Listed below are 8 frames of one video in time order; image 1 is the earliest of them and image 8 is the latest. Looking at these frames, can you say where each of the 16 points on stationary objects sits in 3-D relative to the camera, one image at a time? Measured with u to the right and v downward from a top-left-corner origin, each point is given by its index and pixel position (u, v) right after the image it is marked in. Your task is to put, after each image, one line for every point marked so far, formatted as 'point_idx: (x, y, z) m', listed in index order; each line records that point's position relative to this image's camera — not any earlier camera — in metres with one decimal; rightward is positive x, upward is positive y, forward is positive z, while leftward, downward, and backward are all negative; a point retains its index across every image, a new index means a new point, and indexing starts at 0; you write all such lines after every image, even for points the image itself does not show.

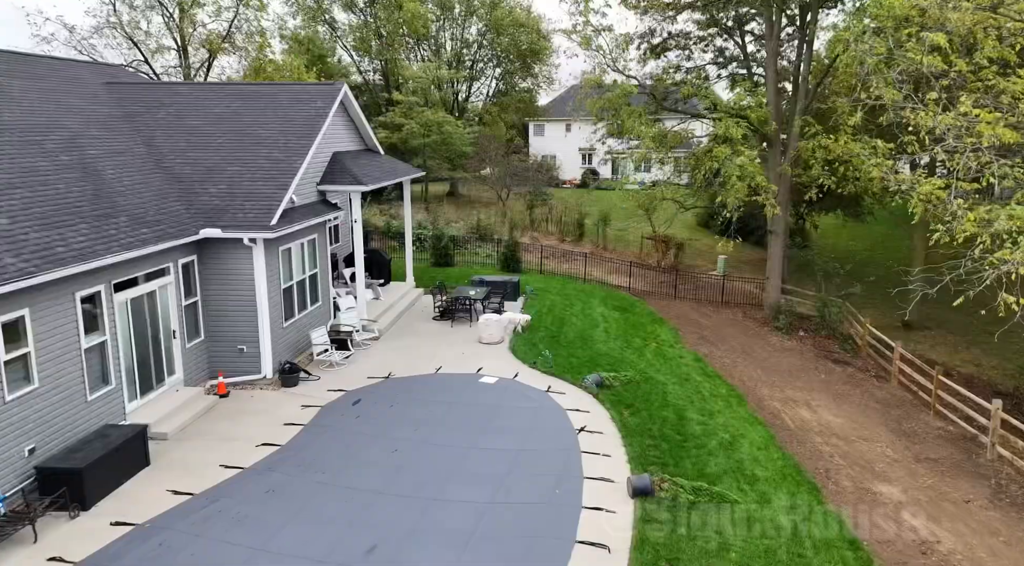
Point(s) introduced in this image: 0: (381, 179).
0: (-3.1, +2.4, +15.4) m
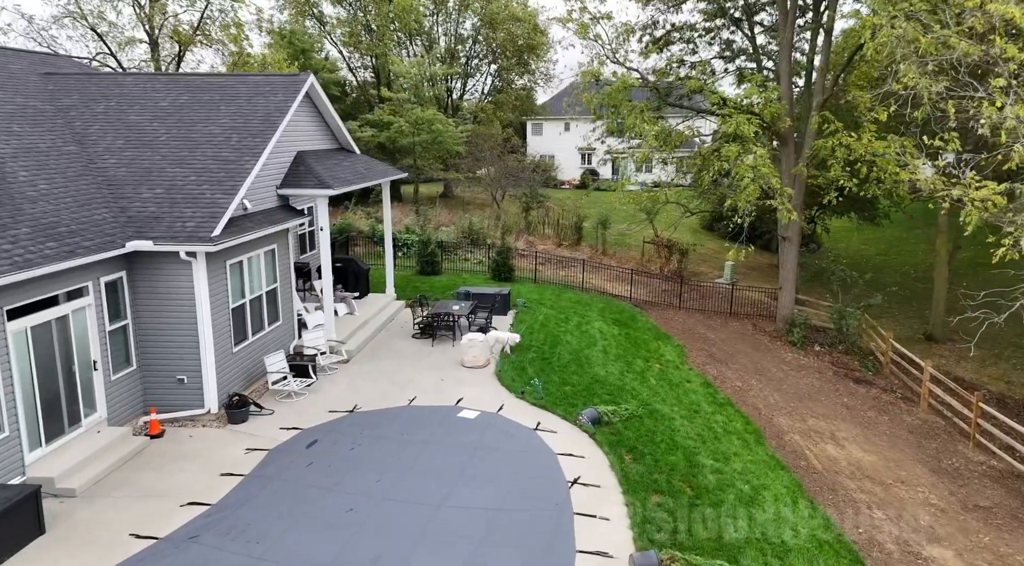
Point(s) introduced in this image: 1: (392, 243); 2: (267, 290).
0: (-3.4, +2.1, +13.8) m
1: (-3.2, +1.0, +17.4) m
2: (-4.6, -0.2, +12.2) m
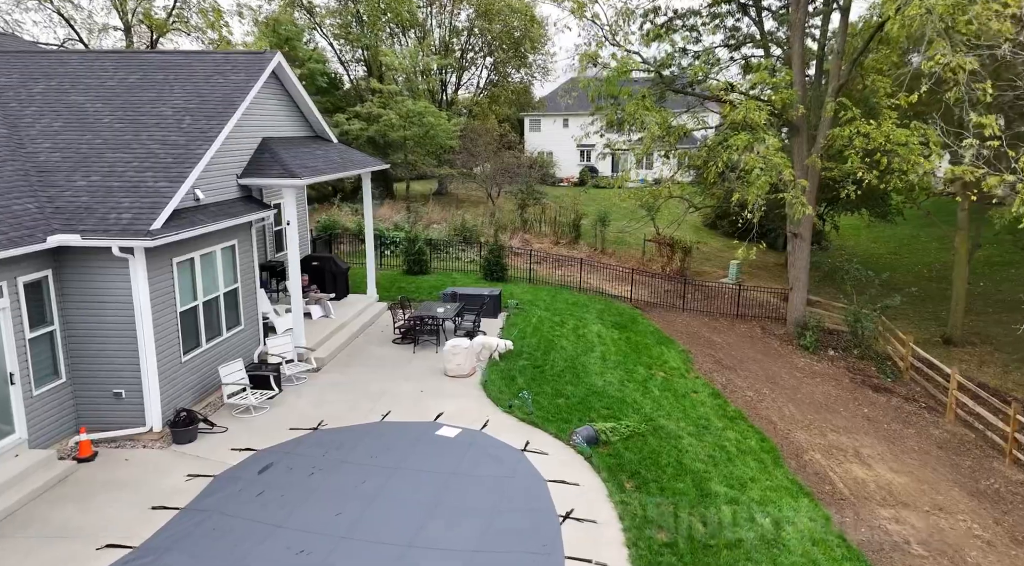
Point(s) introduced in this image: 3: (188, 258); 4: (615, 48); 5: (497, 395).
0: (-3.6, +2.1, +12.5) m
1: (-3.4, +1.0, +16.1) m
2: (-4.8, -0.2, +10.9) m
3: (-4.9, +0.4, +9.9) m
4: (+3.0, +6.8, +18.7) m
5: (-0.3, -1.9, +10.8) m
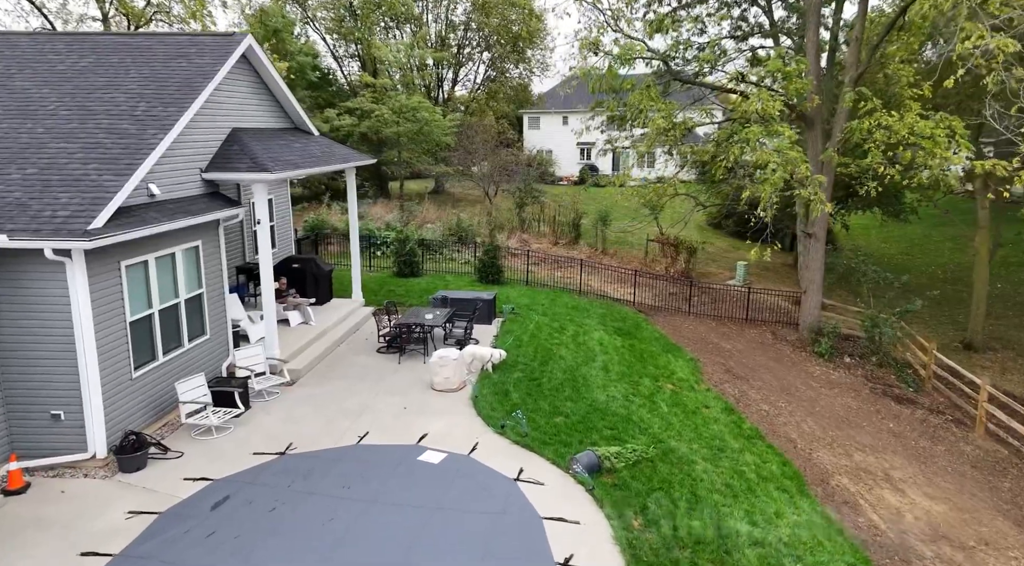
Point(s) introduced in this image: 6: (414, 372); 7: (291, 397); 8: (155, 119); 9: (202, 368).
0: (-3.7, +2.1, +11.4) m
1: (-3.5, +1.0, +15.0) m
2: (-4.9, -0.2, +9.8) m
3: (-5.0, +0.3, +8.8) m
4: (+2.8, +6.7, +17.6) m
5: (-0.4, -1.9, +9.7) m
6: (-1.7, -1.6, +11.5) m
7: (-3.5, -1.8, +10.4) m
8: (-5.0, +2.3, +9.2) m
9: (-4.8, -1.3, +10.2) m
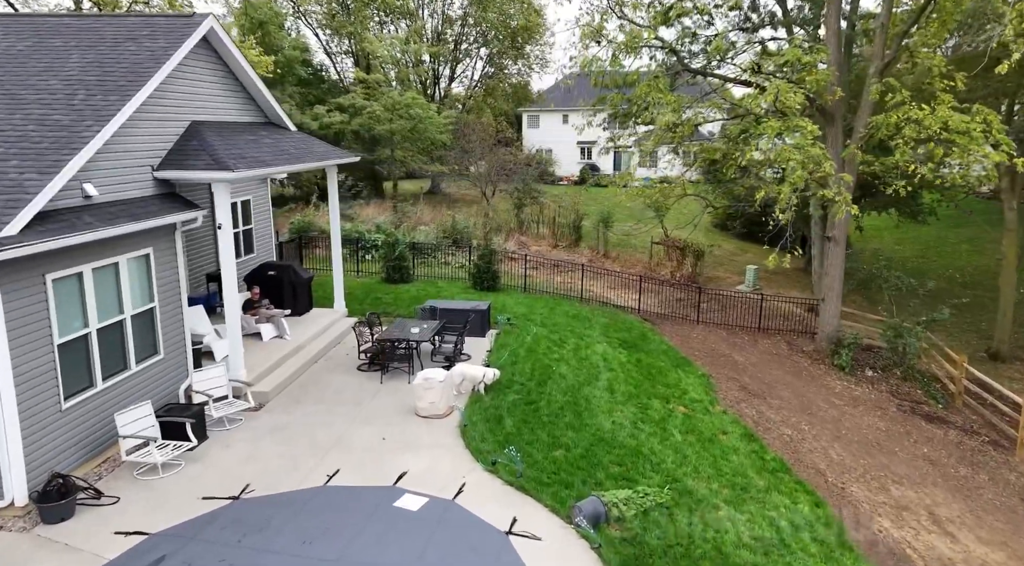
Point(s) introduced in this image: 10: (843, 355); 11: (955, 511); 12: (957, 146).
0: (-3.8, +1.9, +10.2) m
1: (-3.6, +0.8, +13.8) m
2: (-5.0, -0.4, +8.6) m
3: (-5.1, +0.1, +7.6) m
4: (+2.7, +6.5, +16.4) m
5: (-0.4, -2.1, +8.5) m
6: (-1.8, -1.8, +10.3) m
7: (-3.6, -2.0, +9.2) m
8: (-5.1, +2.1, +8.0) m
9: (-4.9, -1.5, +9.0) m
10: (+7.9, -1.7, +15.6) m
11: (+6.3, -3.2, +9.3) m
12: (+9.0, +2.8, +13.2) m
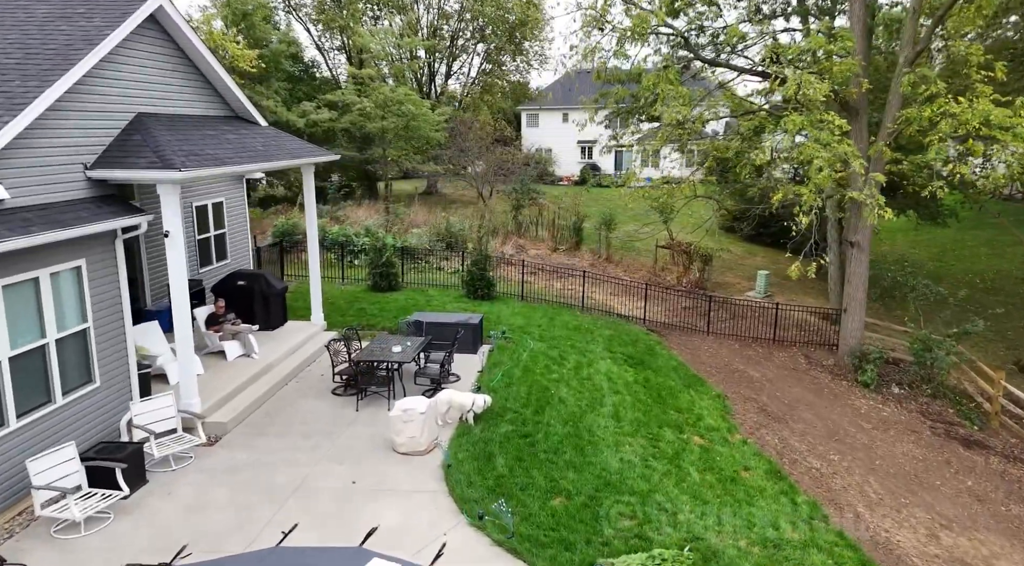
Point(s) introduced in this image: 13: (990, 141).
0: (-3.9, +1.7, +8.9) m
1: (-3.7, +0.6, +12.5) m
2: (-5.1, -0.6, +7.4) m
3: (-5.2, -0.1, +6.4) m
4: (+2.6, +6.3, +15.1) m
5: (-0.5, -2.3, +7.2) m
6: (-1.9, -2.0, +9.0) m
7: (-3.7, -2.2, +7.9) m
8: (-5.2, +1.9, +6.8) m
9: (-5.0, -1.7, +7.7) m
10: (+7.8, -1.9, +14.3) m
11: (+6.2, -3.4, +8.0) m
12: (+8.9, +2.6, +11.9) m
13: (+8.9, +2.6, +12.2) m
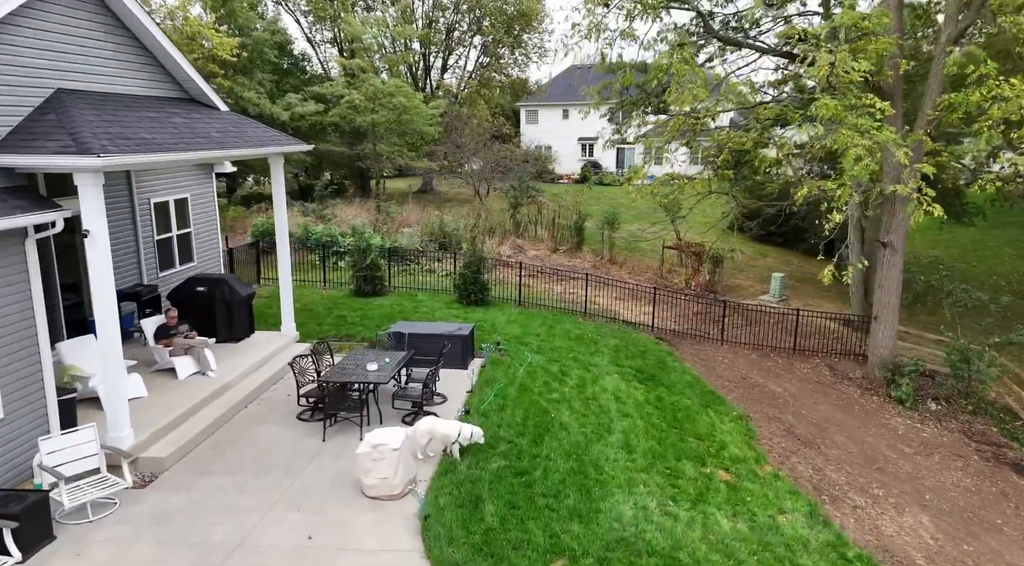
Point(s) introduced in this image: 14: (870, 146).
0: (-4.0, +1.6, +7.5) m
1: (-3.8, +0.5, +11.1) m
2: (-5.2, -0.7, +6.0) m
3: (-5.3, -0.2, +5.0) m
4: (+2.6, +6.2, +13.7) m
5: (-0.6, -2.4, +5.8) m
6: (-2.0, -2.1, +7.6) m
7: (-3.8, -2.3, +6.5) m
8: (-5.3, +1.8, +5.4) m
9: (-5.1, -1.8, +6.3) m
10: (+7.7, -2.0, +12.9) m
11: (+6.1, -3.5, +6.6) m
12: (+8.8, +2.5, +10.5) m
13: (+8.8, +2.5, +10.8) m
14: (+5.6, +2.1, +10.1) m
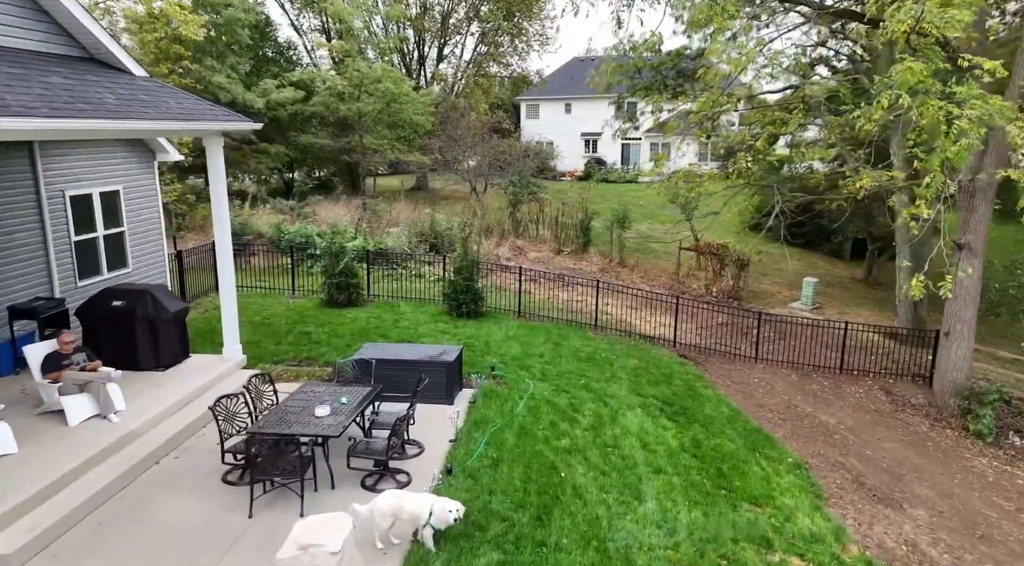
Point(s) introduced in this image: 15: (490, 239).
0: (-4.0, +1.4, +5.3) m
1: (-3.8, +0.3, +8.9) m
2: (-5.2, -0.9, +3.8) m
3: (-5.3, -0.3, +2.7) m
4: (+2.5, +6.0, +11.5) m
5: (-0.7, -2.6, +3.6) m
6: (-2.0, -2.2, +5.4) m
7: (-3.8, -2.5, +4.3) m
8: (-5.3, +1.7, +3.1) m
9: (-5.1, -2.0, +4.1) m
10: (+7.7, -2.2, +10.7) m
11: (+6.0, -3.7, +4.4) m
12: (+8.7, +2.3, +8.3) m
13: (+8.8, +2.4, +8.6) m
14: (+5.5, +2.0, +7.9) m
15: (-0.7, +1.3, +19.3) m
